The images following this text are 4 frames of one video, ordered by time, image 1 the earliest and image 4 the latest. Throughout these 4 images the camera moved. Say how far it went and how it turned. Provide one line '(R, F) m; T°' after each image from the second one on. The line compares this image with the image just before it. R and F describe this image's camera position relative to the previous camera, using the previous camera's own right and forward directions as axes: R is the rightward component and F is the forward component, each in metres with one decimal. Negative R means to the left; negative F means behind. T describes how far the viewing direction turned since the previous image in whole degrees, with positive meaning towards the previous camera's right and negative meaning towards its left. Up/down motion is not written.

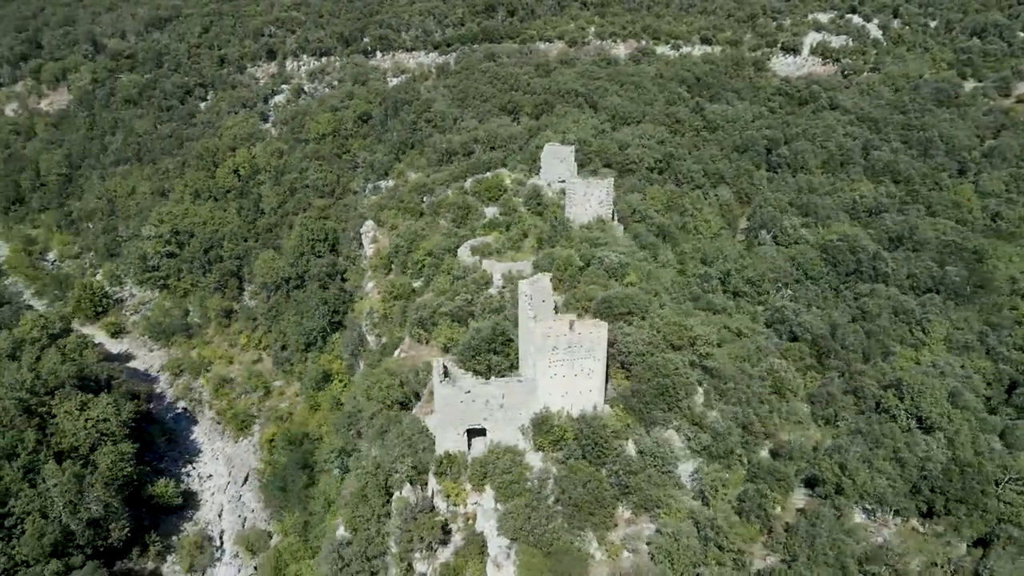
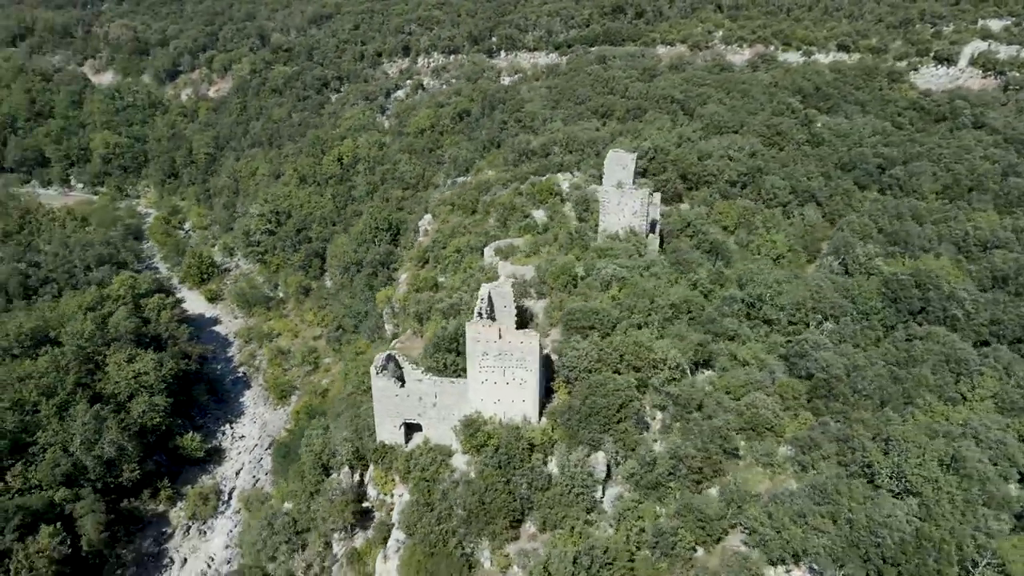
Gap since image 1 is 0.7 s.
(+6.5, +0.7) m; -13°
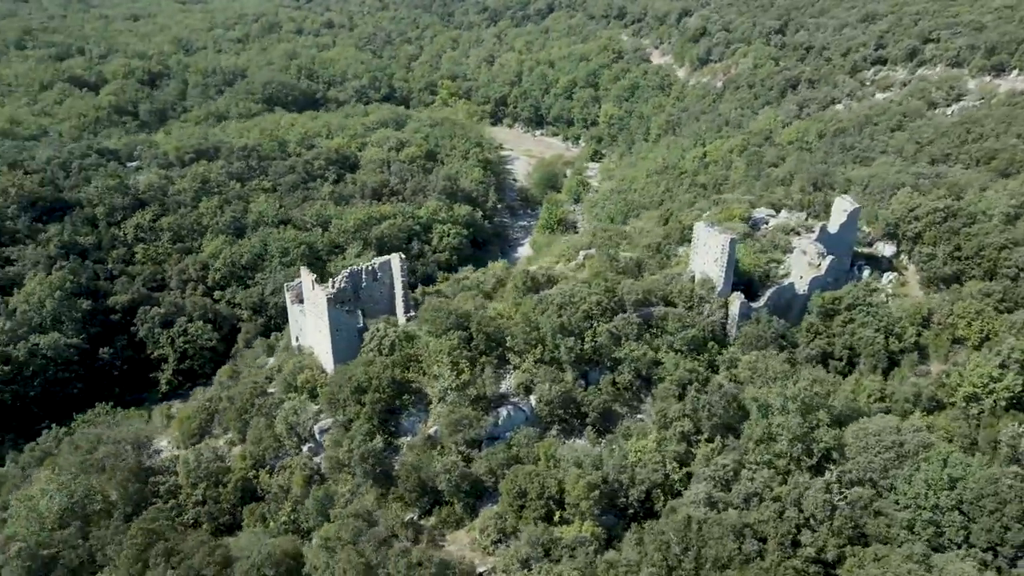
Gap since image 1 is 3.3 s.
(+21.1, +9.1) m; -46°
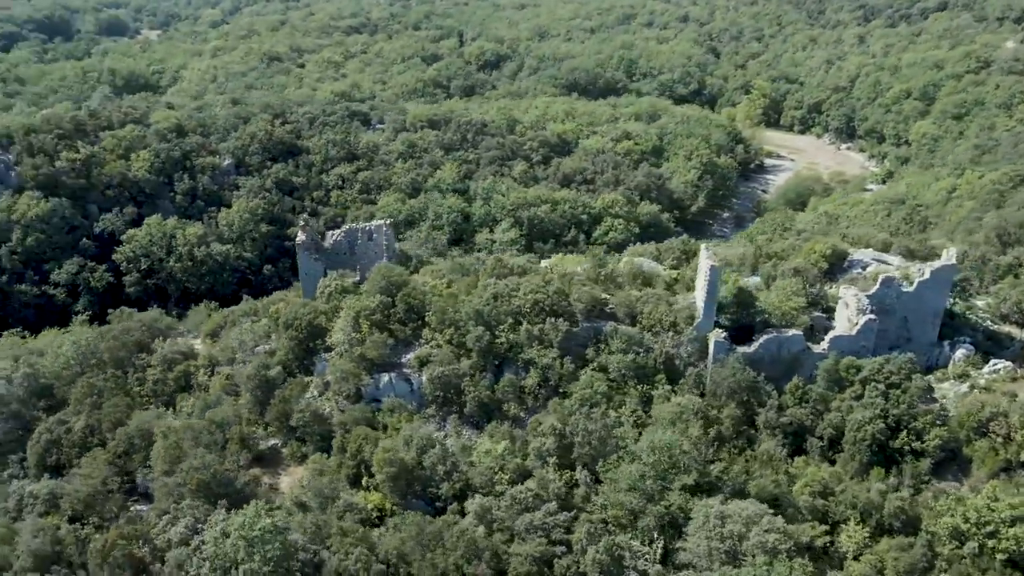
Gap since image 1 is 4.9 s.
(+13.8, +3.4) m; -28°
